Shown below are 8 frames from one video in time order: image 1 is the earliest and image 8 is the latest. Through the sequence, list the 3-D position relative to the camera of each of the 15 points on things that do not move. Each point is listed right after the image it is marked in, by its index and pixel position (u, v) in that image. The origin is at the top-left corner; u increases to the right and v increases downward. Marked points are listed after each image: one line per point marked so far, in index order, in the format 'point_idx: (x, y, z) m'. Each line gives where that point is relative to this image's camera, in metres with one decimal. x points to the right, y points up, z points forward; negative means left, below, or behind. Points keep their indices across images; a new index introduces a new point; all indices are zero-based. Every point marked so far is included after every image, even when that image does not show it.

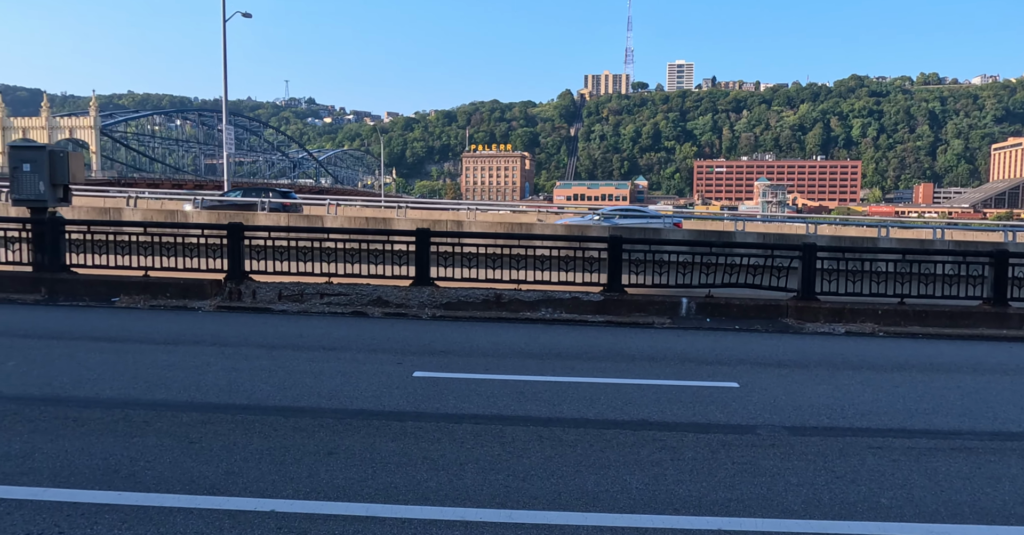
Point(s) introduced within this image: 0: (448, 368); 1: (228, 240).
0: (-0.6, -1.0, +8.2) m
1: (-4.0, +0.4, +11.6) m
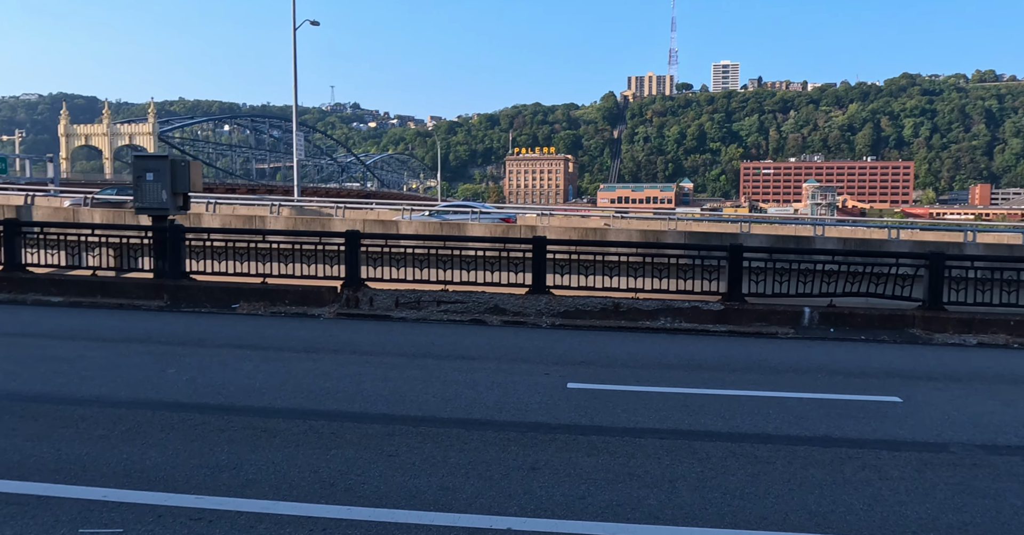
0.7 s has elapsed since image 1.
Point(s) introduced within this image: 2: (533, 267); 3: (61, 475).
0: (+0.9, -1.1, +8.1) m
1: (-2.4, +0.3, +11.7) m
2: (+0.3, 0.0, +11.4) m
3: (-2.9, -1.3, +5.2) m
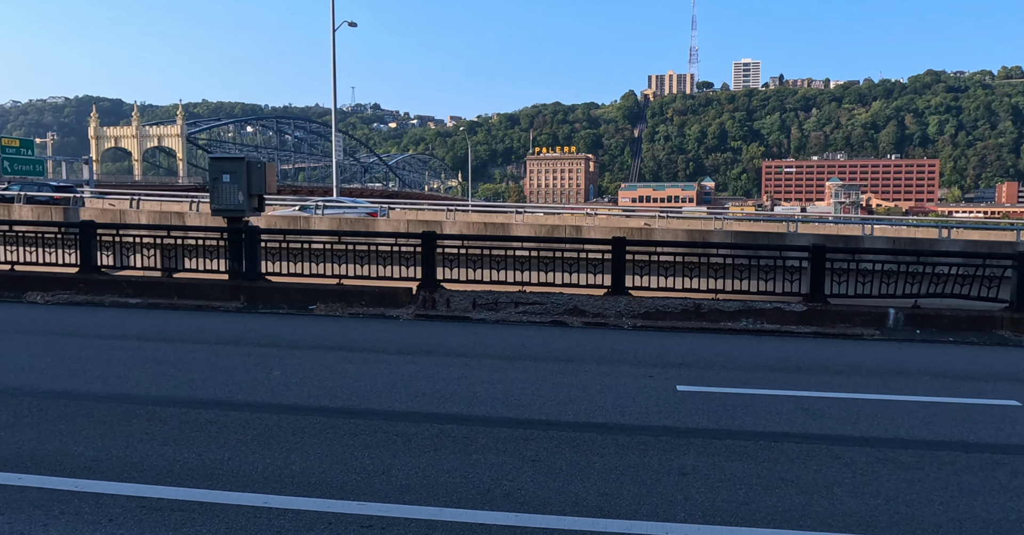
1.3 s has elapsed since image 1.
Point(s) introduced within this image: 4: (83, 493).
0: (+1.9, -1.1, +8.0) m
1: (-1.3, +0.3, +11.6) m
2: (+1.4, 0.0, +11.3) m
3: (-1.9, -1.4, +5.2) m
4: (-2.5, -1.3, +4.8) m
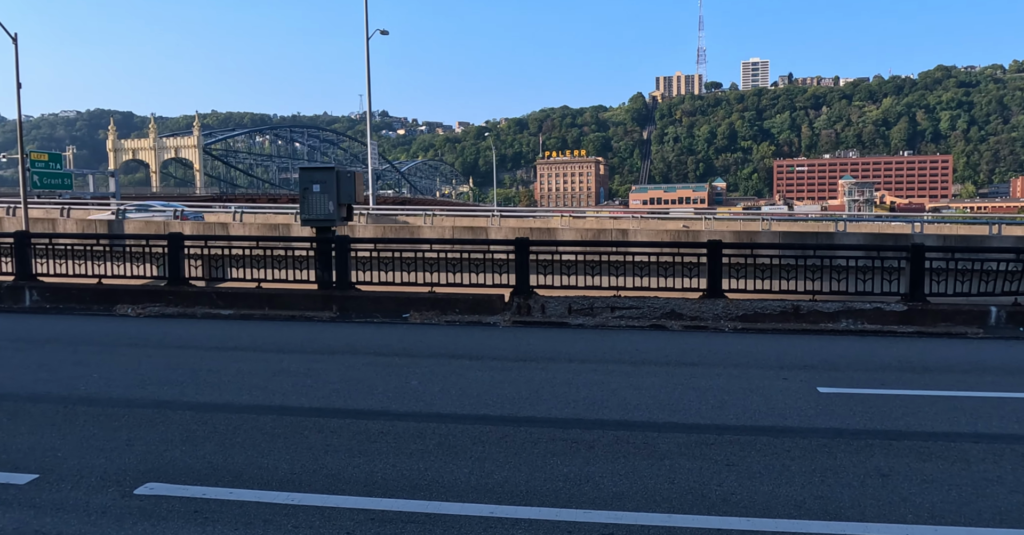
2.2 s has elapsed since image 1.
0: (+3.2, -1.1, +8.0) m
1: (+0.1, +0.2, +11.6) m
2: (+2.8, -0.1, +11.3) m
3: (-0.6, -1.4, +5.1) m
4: (-1.2, -1.4, +4.8) m
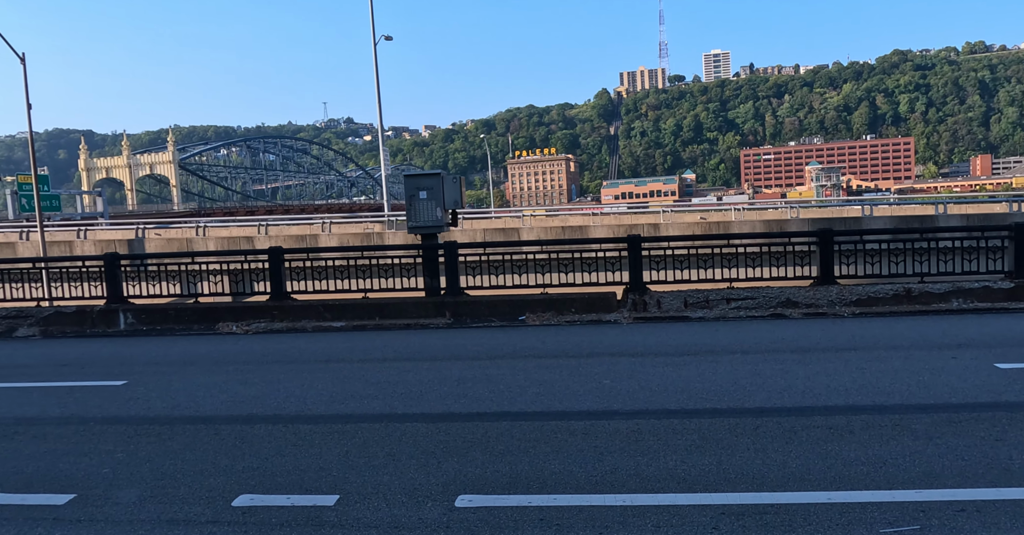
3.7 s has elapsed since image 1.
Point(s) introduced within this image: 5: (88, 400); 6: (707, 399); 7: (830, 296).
0: (+5.1, -0.9, +8.3) m
1: (+1.7, +0.2, +11.7) m
2: (+4.4, +0.1, +11.6) m
3: (+1.4, -1.4, +5.2) m
4: (+0.8, -1.4, +4.9) m
5: (-4.3, -1.3, +8.2) m
6: (+1.7, -1.2, +7.2) m
7: (+4.5, -0.4, +11.4) m
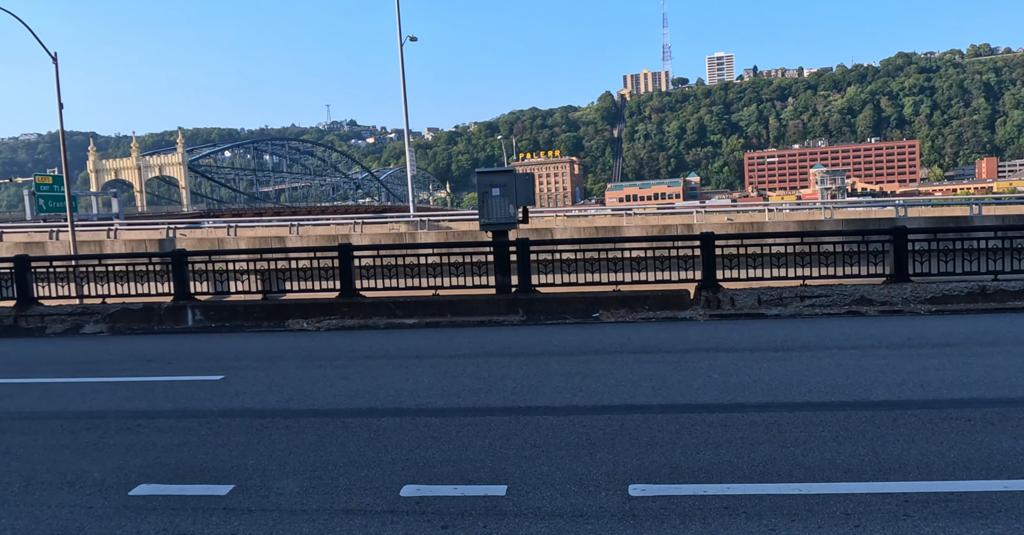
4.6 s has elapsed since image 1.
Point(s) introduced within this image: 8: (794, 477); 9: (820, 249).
0: (+6.2, -0.9, +8.3) m
1: (+2.7, +0.3, +11.8) m
2: (+5.5, +0.2, +11.6) m
3: (+2.5, -1.3, +5.2) m
4: (+1.9, -1.4, +4.9) m
5: (-3.2, -1.3, +8.2) m
6: (+2.8, -1.1, +7.2) m
7: (+5.5, -0.4, +11.4) m
8: (+1.8, -1.4, +5.2) m
9: (+4.4, +0.3, +11.7) m
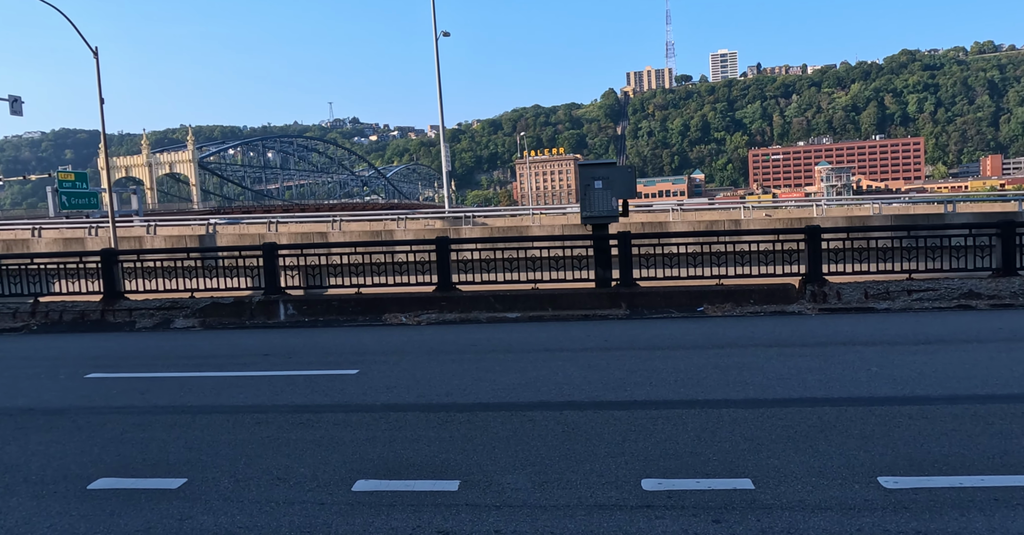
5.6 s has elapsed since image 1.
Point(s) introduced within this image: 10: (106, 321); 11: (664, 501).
0: (+7.7, -0.8, +8.2) m
1: (+4.2, +0.3, +11.6) m
2: (+6.9, +0.3, +11.5) m
3: (+4.1, -1.3, +5.1) m
4: (+3.4, -1.3, +4.8) m
5: (-1.7, -1.2, +8.0) m
6: (+4.3, -1.0, +7.1) m
7: (+7.0, -0.3, +11.3) m
8: (+3.3, -1.3, +5.1) m
9: (+5.9, +0.4, +11.6) m
10: (-6.4, -0.8, +12.7) m
11: (+0.9, -1.4, +4.9) m
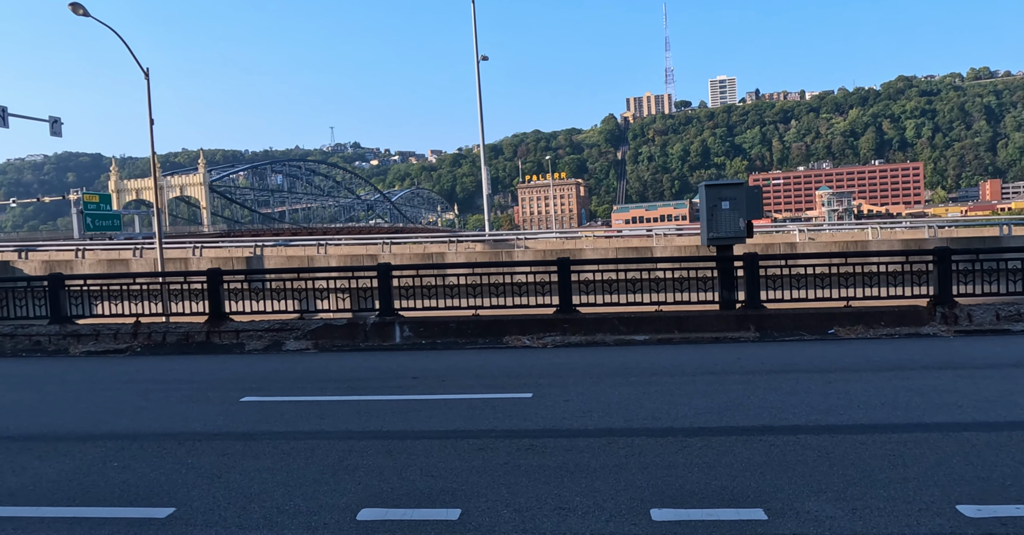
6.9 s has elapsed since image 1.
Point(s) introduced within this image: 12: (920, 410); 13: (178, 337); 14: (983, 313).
0: (+9.5, -1.0, +8.1) m
1: (+6.0, 0.0, +11.5) m
2: (+8.8, 0.0, +11.4) m
3: (+6.0, -1.4, +5.0) m
4: (+5.3, -1.4, +4.6) m
5: (+0.2, -1.4, +7.8) m
6: (+6.2, -1.2, +7.0) m
7: (+8.8, -0.6, +11.2) m
8: (+5.3, -1.4, +5.0) m
9: (+7.7, +0.1, +11.5) m
10: (-4.6, -1.2, +12.4) m
11: (+2.8, -1.5, +4.7) m
12: (+3.6, -1.3, +7.3) m
13: (-5.1, -1.1, +12.5) m
14: (+6.6, -0.6, +11.4) m
